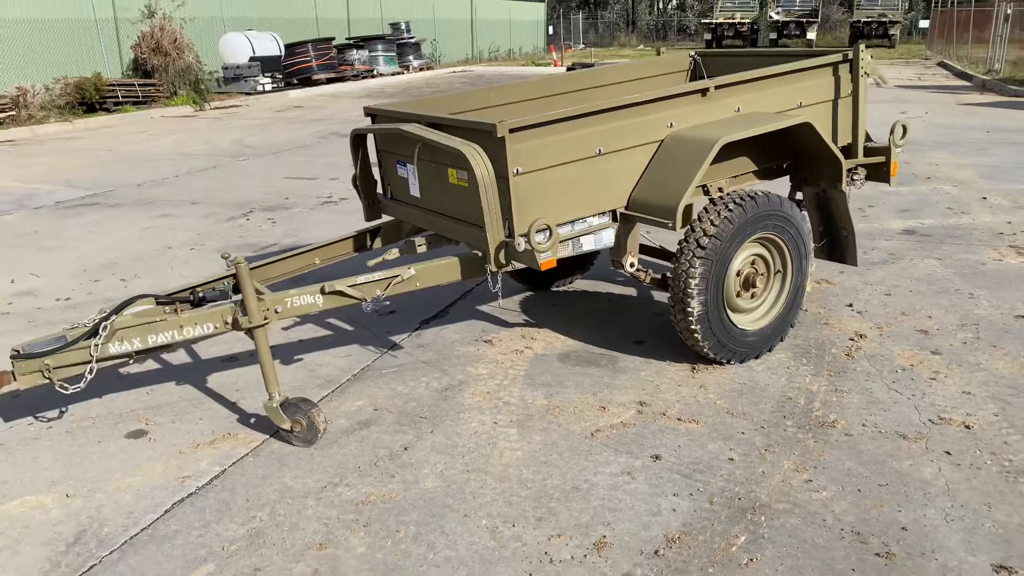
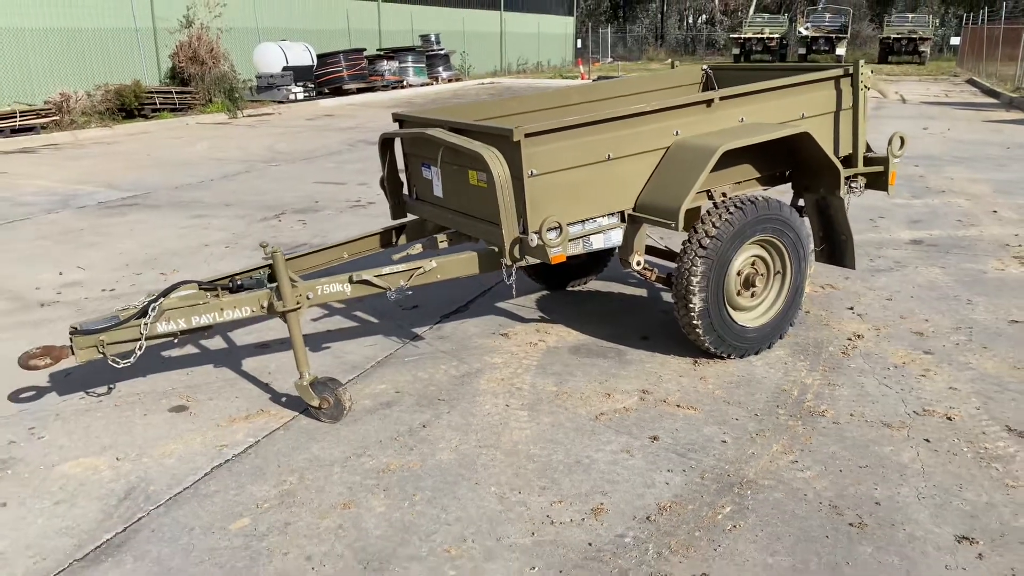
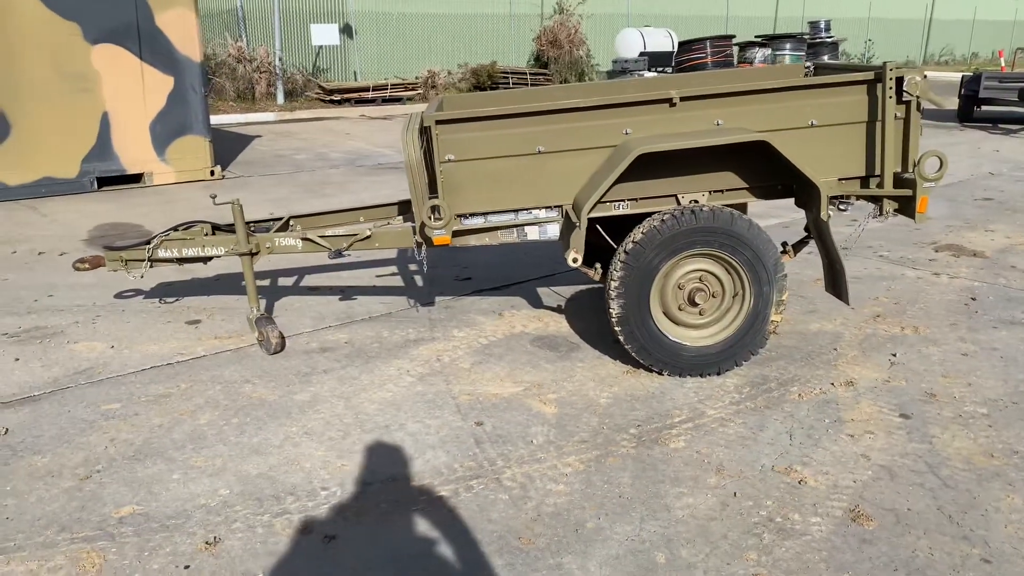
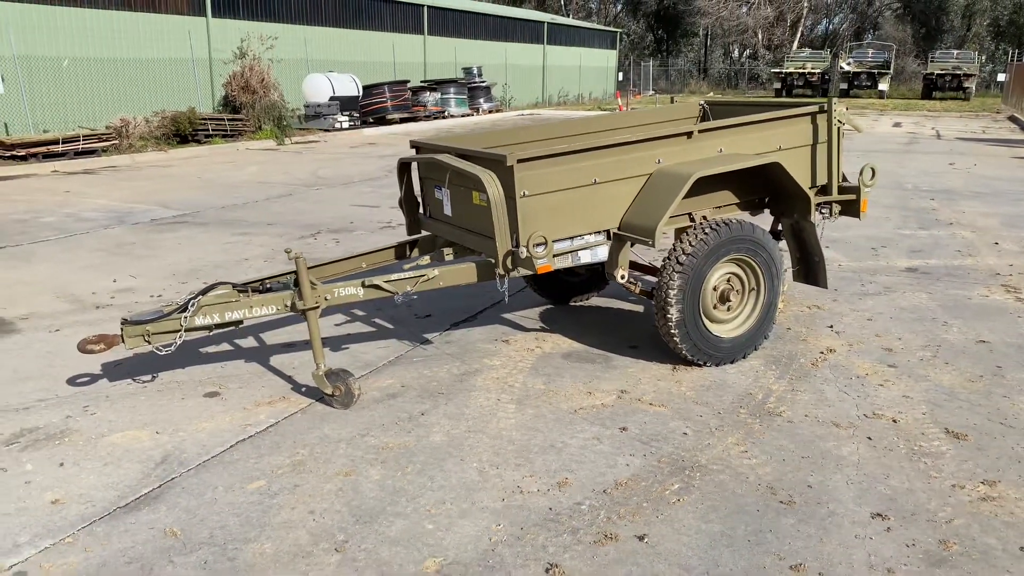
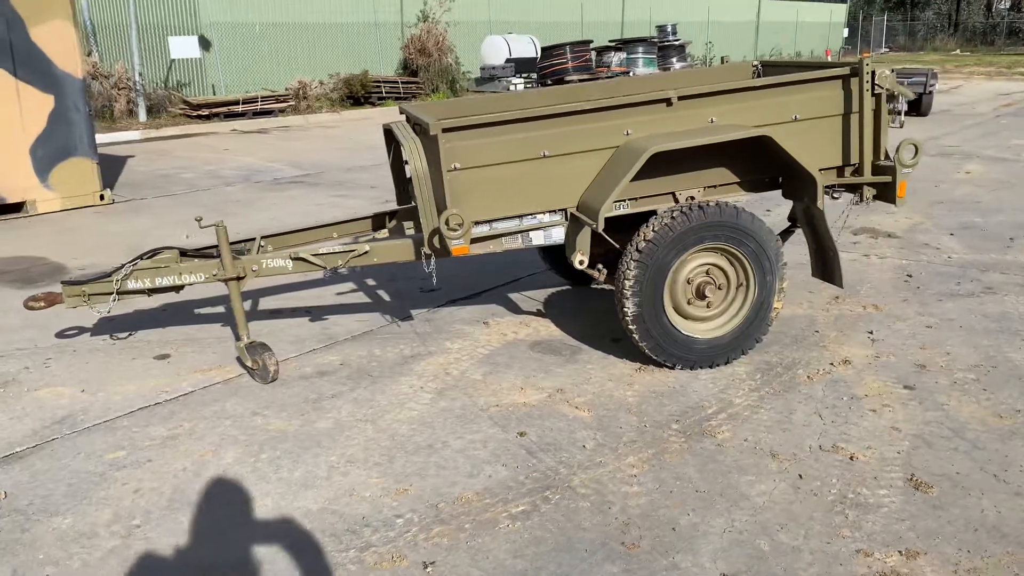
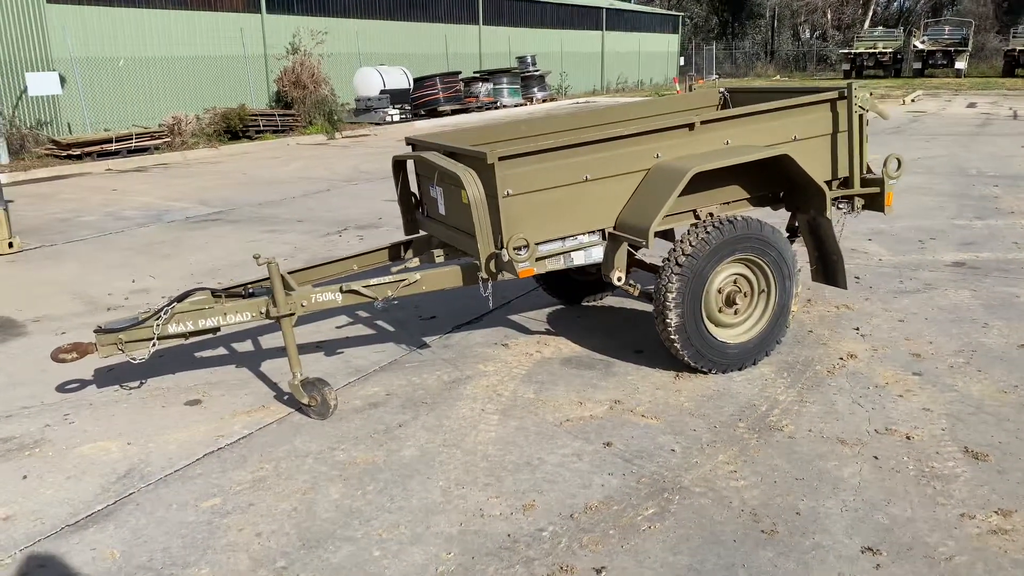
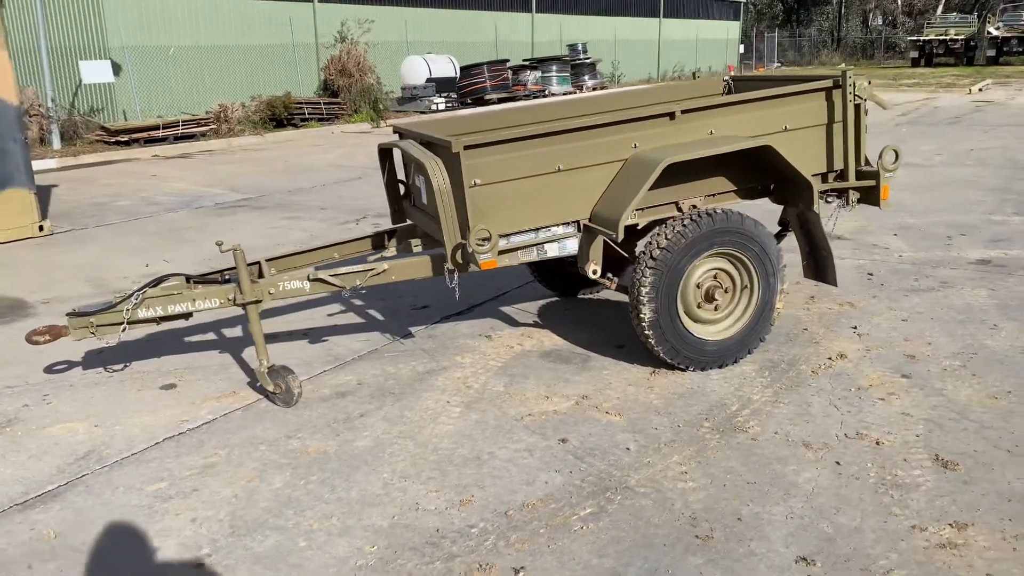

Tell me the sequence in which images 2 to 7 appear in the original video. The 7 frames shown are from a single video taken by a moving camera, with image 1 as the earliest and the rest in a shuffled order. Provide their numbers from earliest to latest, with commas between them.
2, 4, 6, 7, 5, 3
